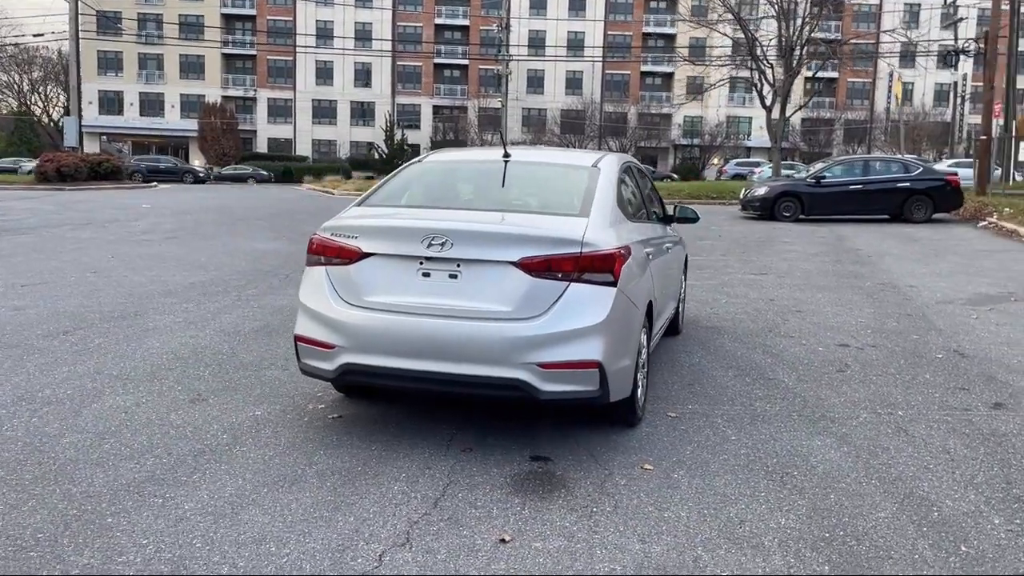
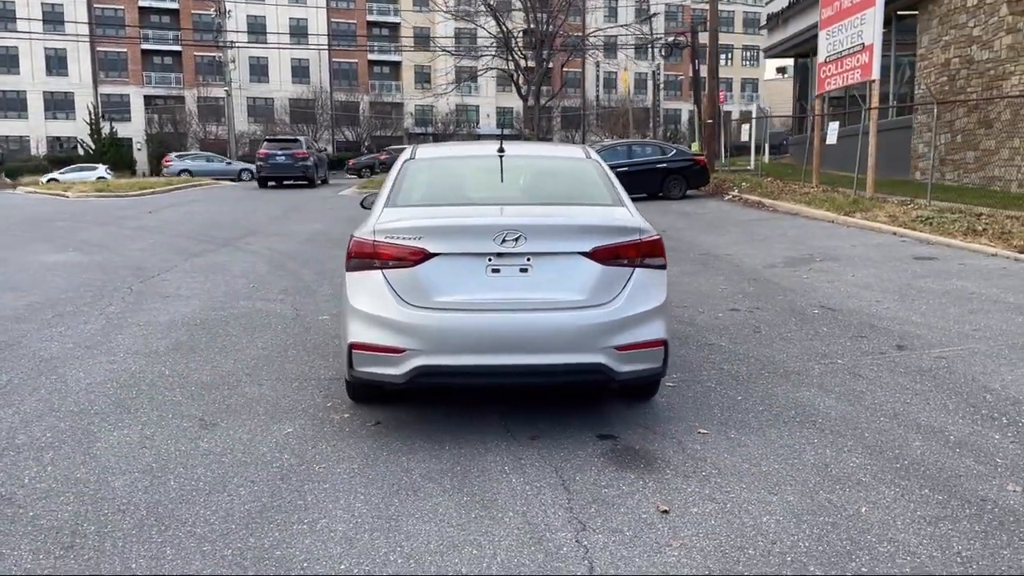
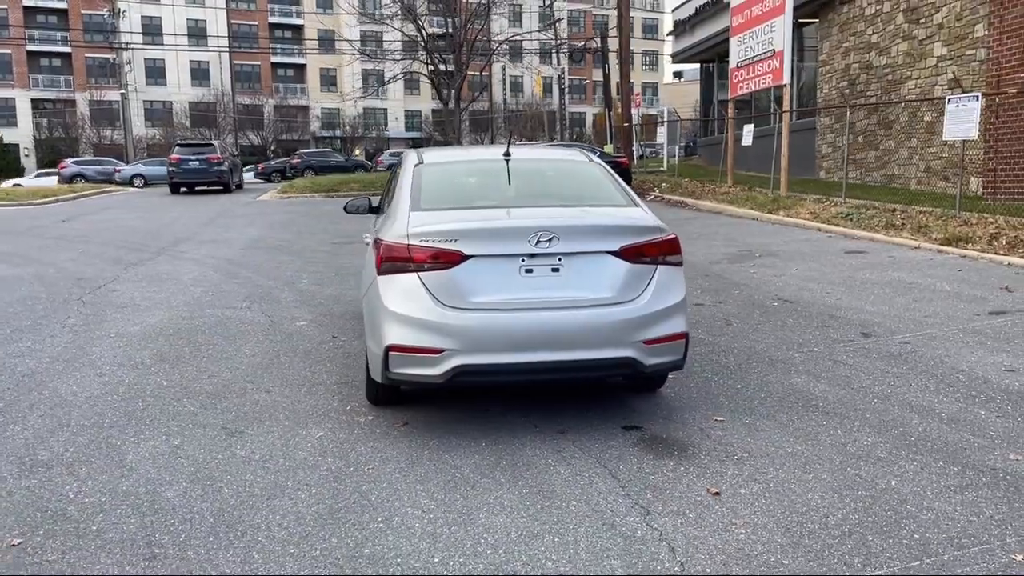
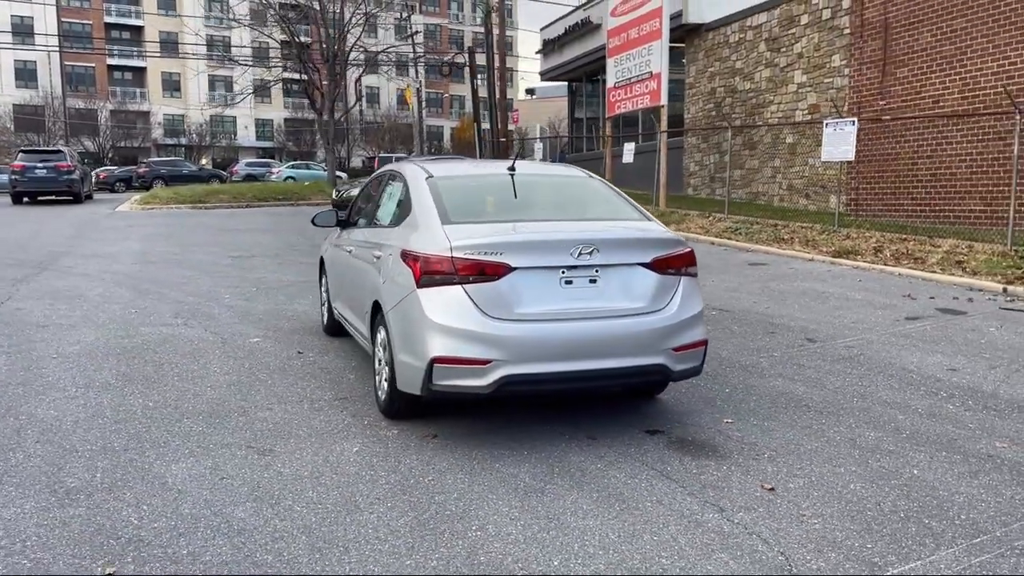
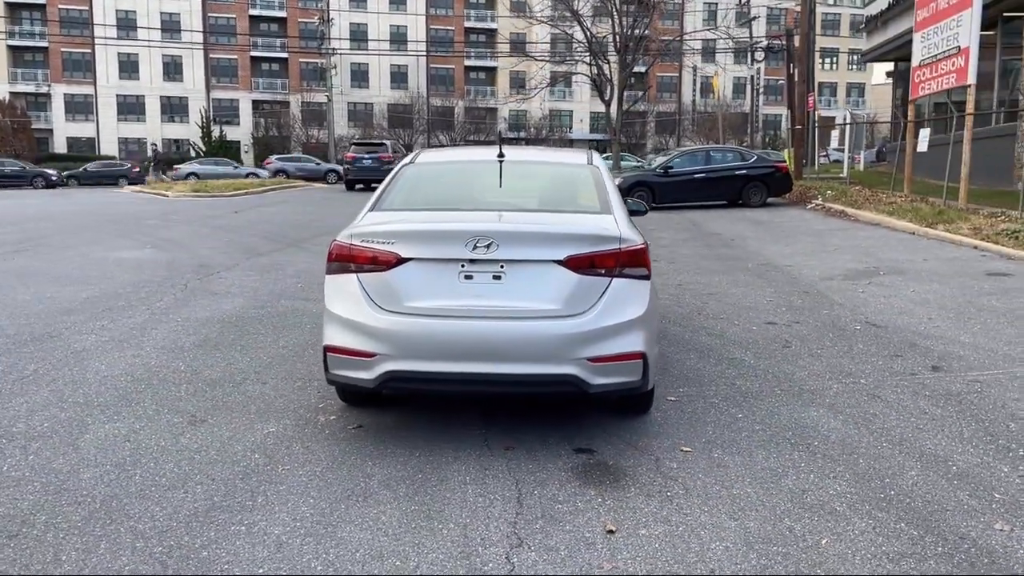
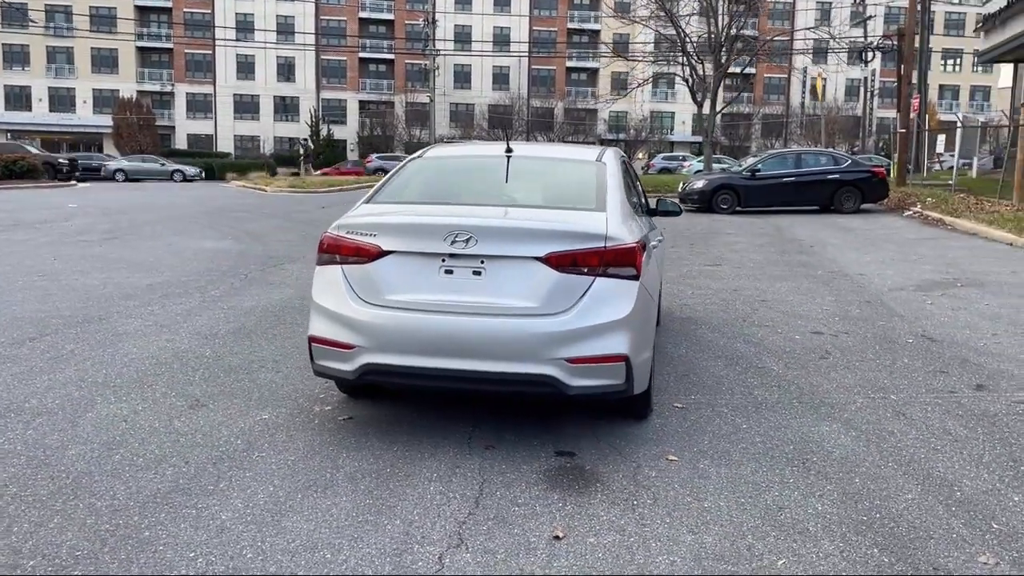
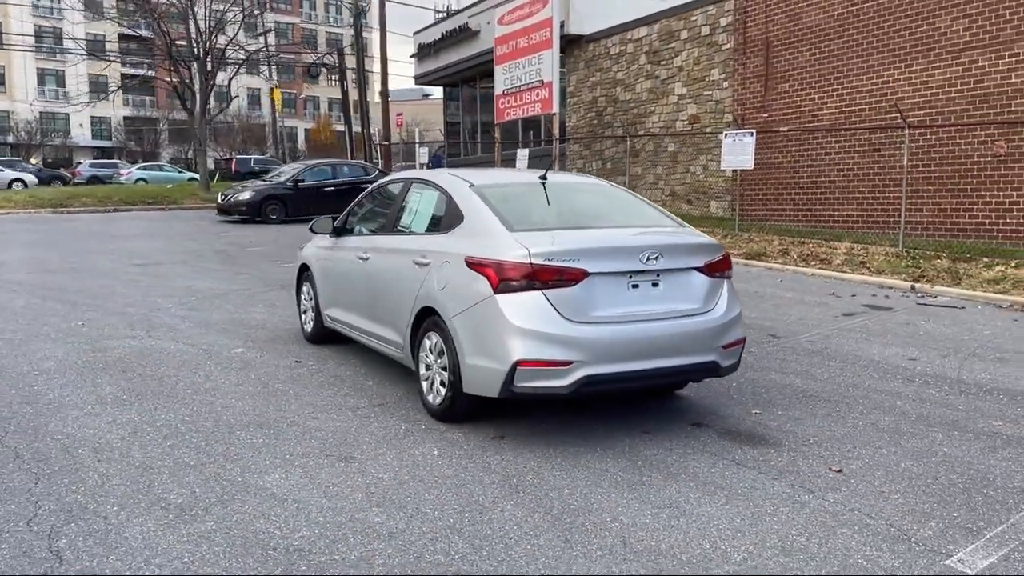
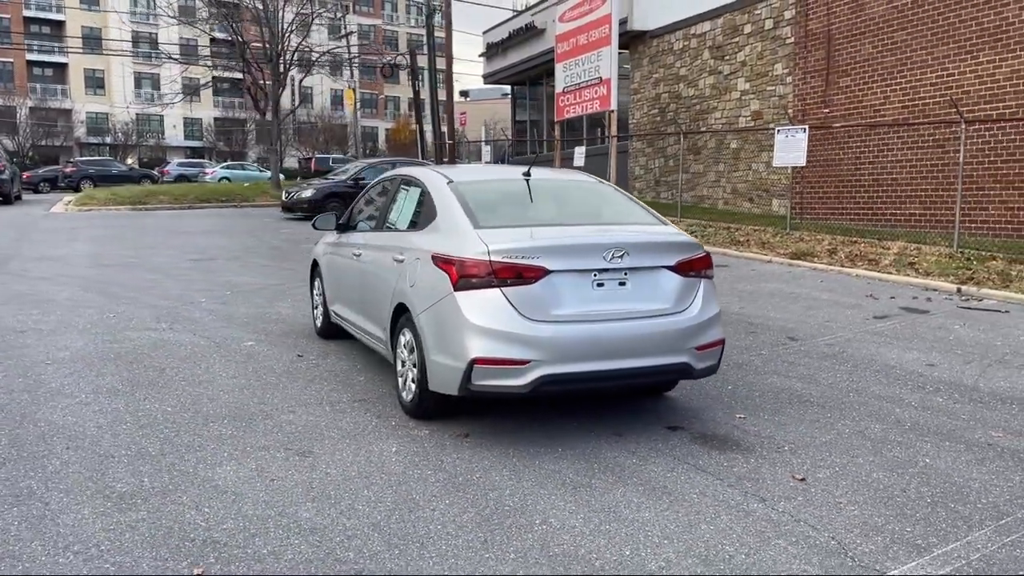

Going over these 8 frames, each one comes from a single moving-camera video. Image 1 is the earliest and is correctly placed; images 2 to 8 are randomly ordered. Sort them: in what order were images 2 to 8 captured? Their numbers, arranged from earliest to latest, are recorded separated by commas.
6, 5, 2, 3, 4, 8, 7
